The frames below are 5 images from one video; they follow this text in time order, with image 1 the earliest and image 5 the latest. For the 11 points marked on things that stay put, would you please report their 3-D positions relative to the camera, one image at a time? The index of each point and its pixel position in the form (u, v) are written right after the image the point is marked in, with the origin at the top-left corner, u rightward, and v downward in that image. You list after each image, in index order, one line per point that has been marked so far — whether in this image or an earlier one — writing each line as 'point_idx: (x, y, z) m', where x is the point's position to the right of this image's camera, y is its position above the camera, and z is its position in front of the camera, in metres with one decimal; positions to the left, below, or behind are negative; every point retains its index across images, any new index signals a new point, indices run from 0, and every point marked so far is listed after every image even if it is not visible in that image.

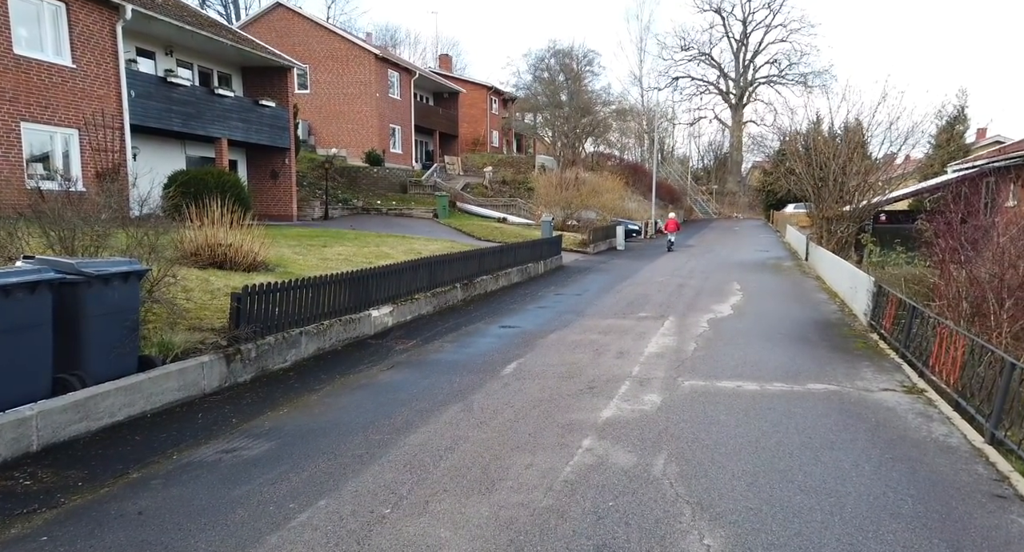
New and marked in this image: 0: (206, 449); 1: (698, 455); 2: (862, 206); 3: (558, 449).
0: (-2.4, -1.3, +5.3) m
1: (+1.2, -1.2, +4.7) m
2: (+10.5, +2.2, +20.8) m
3: (+0.3, -1.3, +5.0) m
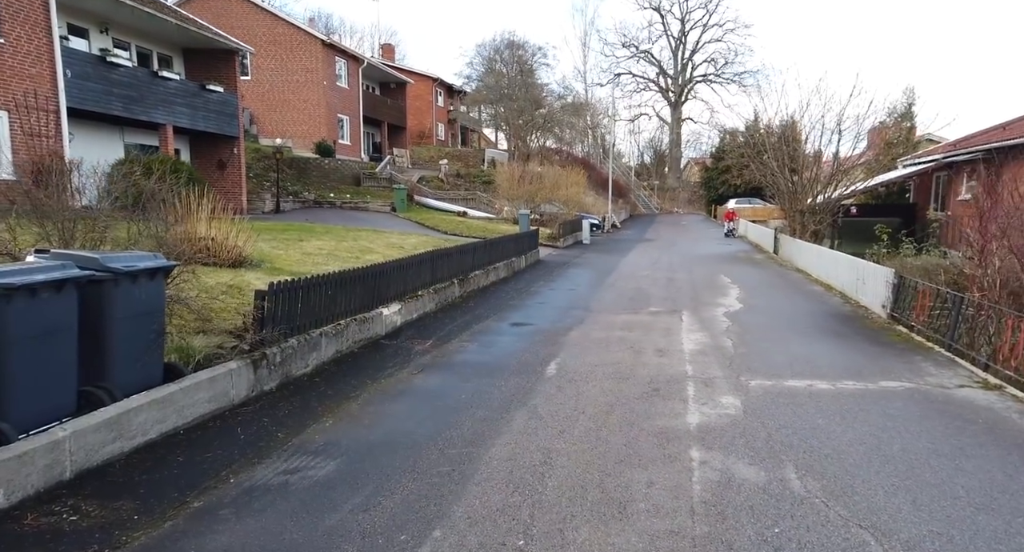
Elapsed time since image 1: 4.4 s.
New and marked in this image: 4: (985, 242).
0: (-1.7, -1.3, +4.6) m
1: (+2.0, -1.2, +4.3) m
2: (+9.7, +2.4, +21.2) m
3: (+1.0, -1.3, +4.6) m
4: (+5.8, +0.5, +8.5) m
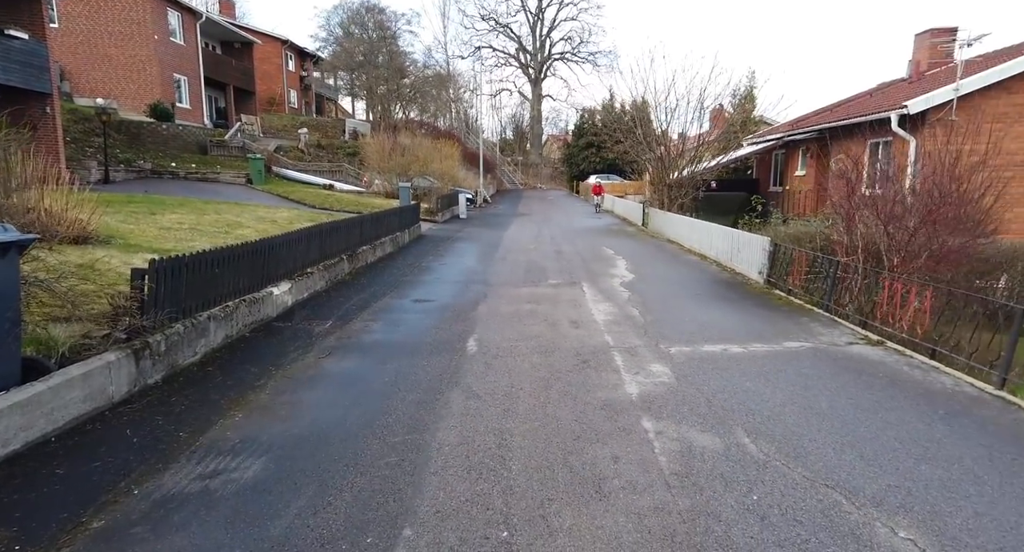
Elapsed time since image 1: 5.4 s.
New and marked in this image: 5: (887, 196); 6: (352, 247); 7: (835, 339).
0: (-2.0, -1.1, +4.0) m
1: (+1.7, -1.0, +4.4) m
2: (+5.9, +3.4, +22.4) m
3: (+0.7, -1.0, +4.5) m
4: (+4.6, +0.9, +9.2) m
5: (+4.8, +1.1, +8.8) m
6: (-2.9, +0.5, +12.3) m
7: (+3.3, -0.6, +7.0) m
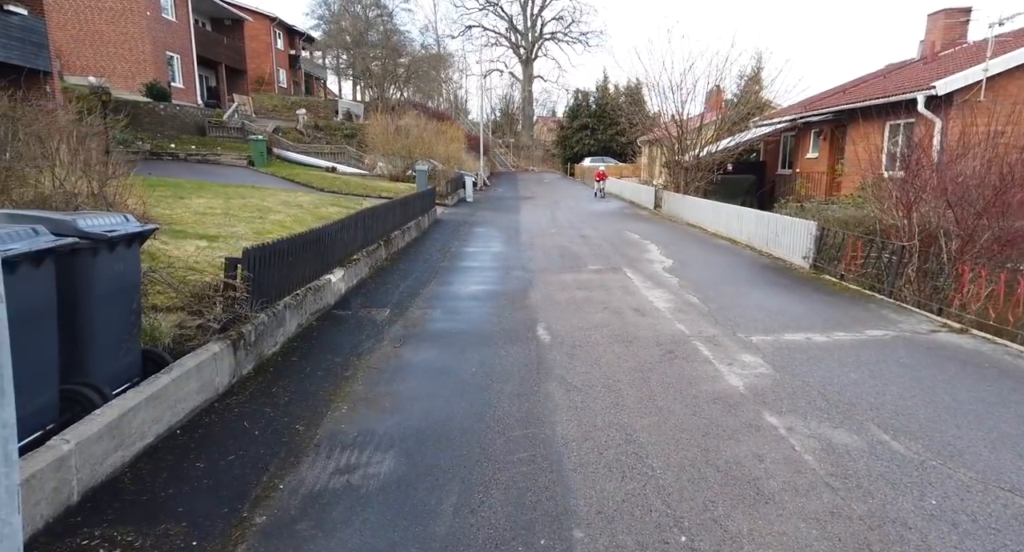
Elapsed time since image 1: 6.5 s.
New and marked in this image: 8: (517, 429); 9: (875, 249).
0: (-1.1, -1.1, +3.8) m
1: (+2.5, -0.9, +4.4) m
2: (+6.3, +3.9, +22.2) m
3: (+1.6, -1.0, +4.4) m
4: (+5.3, +1.1, +9.2) m
5: (+5.5, +1.3, +8.7) m
6: (-2.2, +0.8, +12.1) m
7: (+4.1, -0.5, +6.9) m
8: (0.0, -1.0, +4.6) m
9: (+4.9, +0.4, +9.3) m
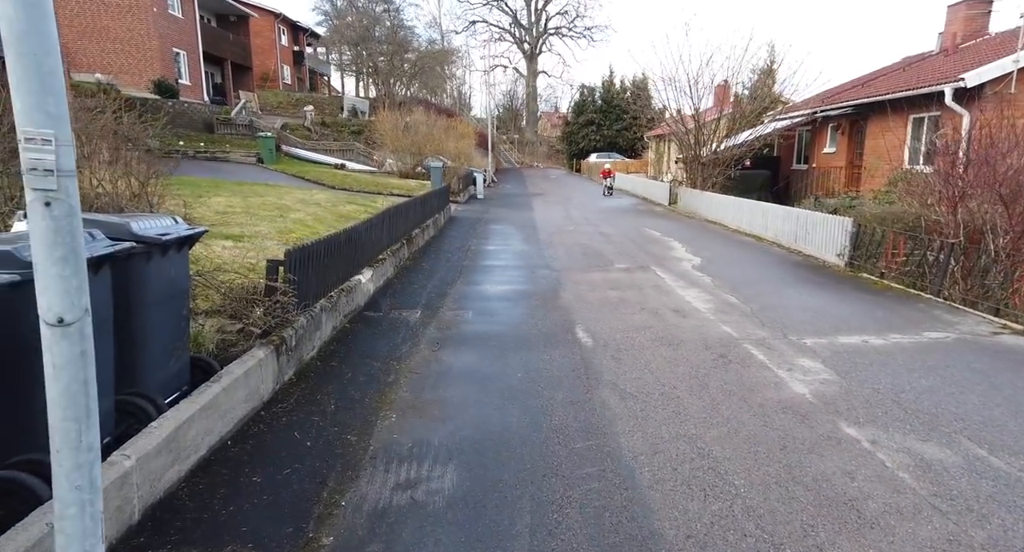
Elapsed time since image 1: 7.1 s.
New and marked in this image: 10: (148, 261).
0: (-0.7, -1.1, +3.6) m
1: (+2.9, -1.0, +4.1) m
2: (+6.8, +4.0, +21.9) m
3: (+1.9, -1.0, +4.1) m
4: (+5.7, +1.1, +8.9) m
5: (+5.9, +1.3, +8.4) m
6: (-1.8, +0.8, +11.9) m
7: (+4.5, -0.5, +6.7) m
8: (+0.4, -1.1, +4.3) m
9: (+5.3, +0.4, +9.0) m
10: (-1.9, +0.1, +3.4) m
